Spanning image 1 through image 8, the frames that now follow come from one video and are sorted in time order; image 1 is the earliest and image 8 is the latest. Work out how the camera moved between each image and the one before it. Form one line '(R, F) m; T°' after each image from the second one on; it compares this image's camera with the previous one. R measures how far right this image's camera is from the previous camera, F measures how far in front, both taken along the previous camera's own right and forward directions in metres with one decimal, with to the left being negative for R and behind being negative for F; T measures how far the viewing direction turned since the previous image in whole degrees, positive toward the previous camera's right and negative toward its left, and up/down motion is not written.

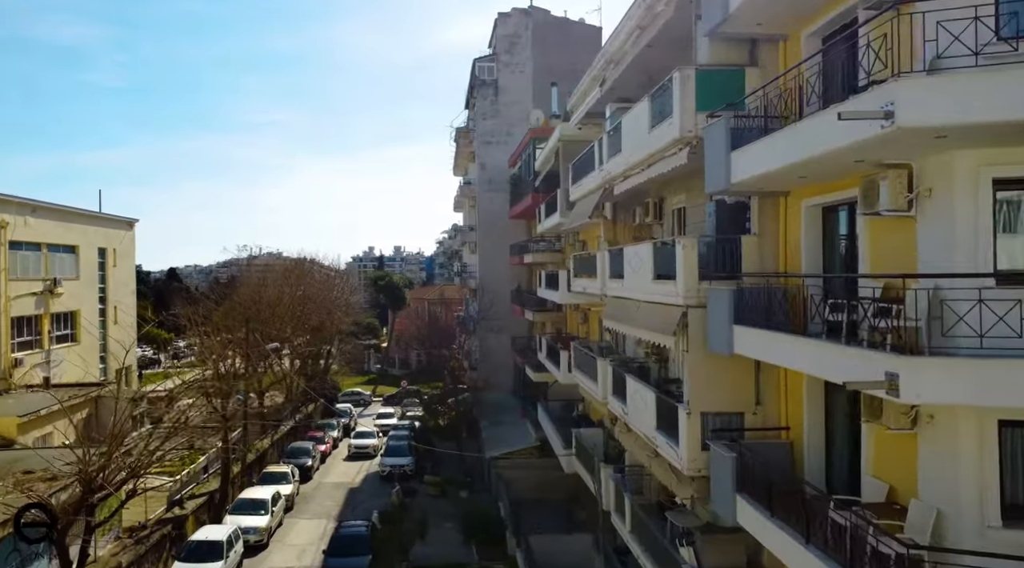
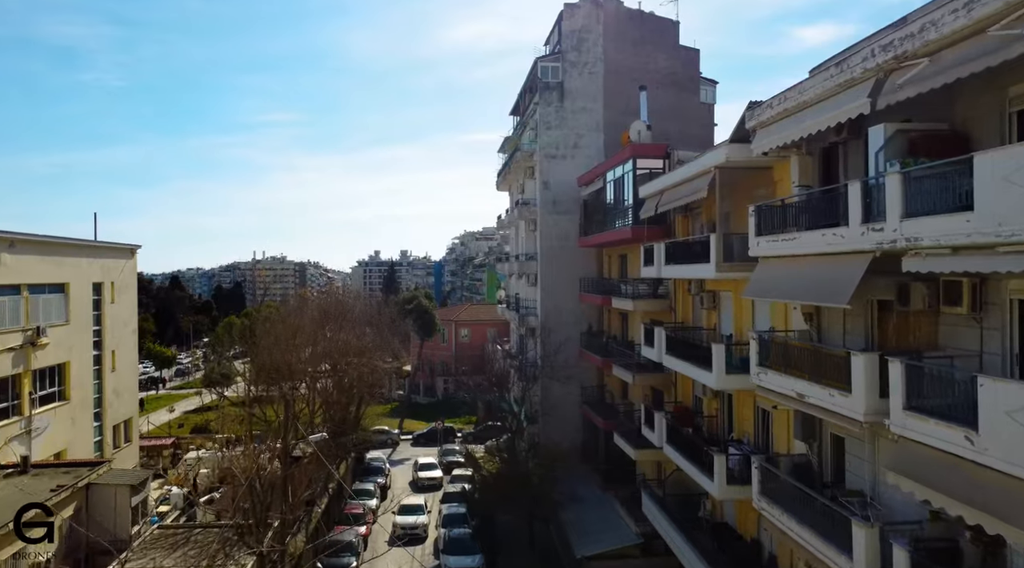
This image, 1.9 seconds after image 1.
(-2.2, +4.2) m; 0°
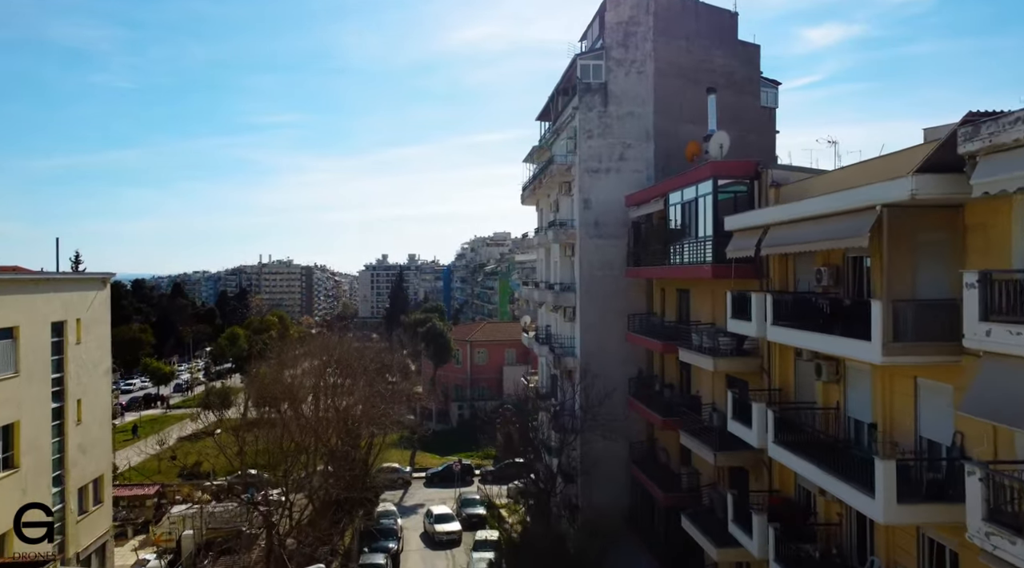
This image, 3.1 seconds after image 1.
(-0.8, +3.5) m; -1°
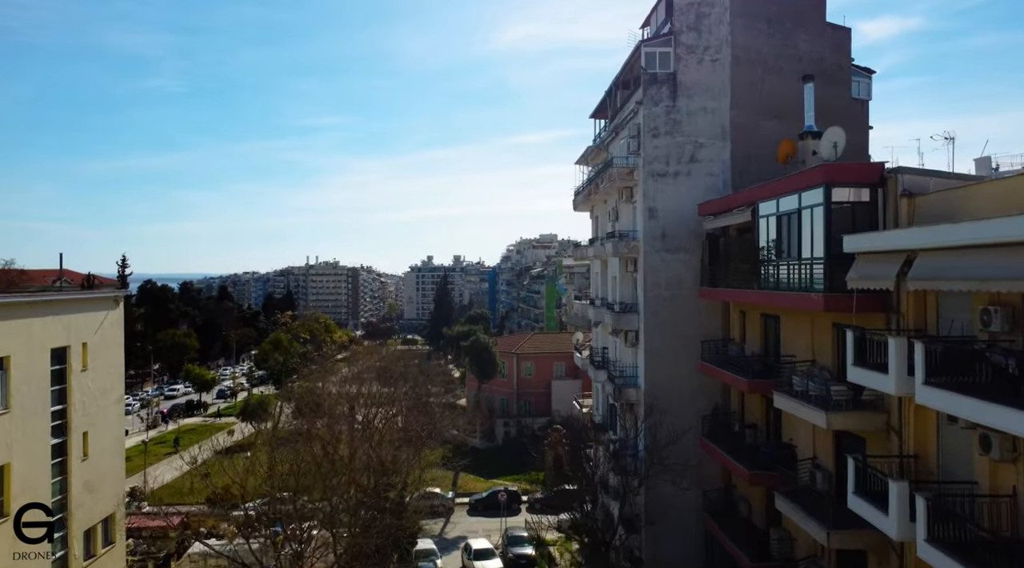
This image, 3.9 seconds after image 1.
(-0.2, +2.5) m; -4°
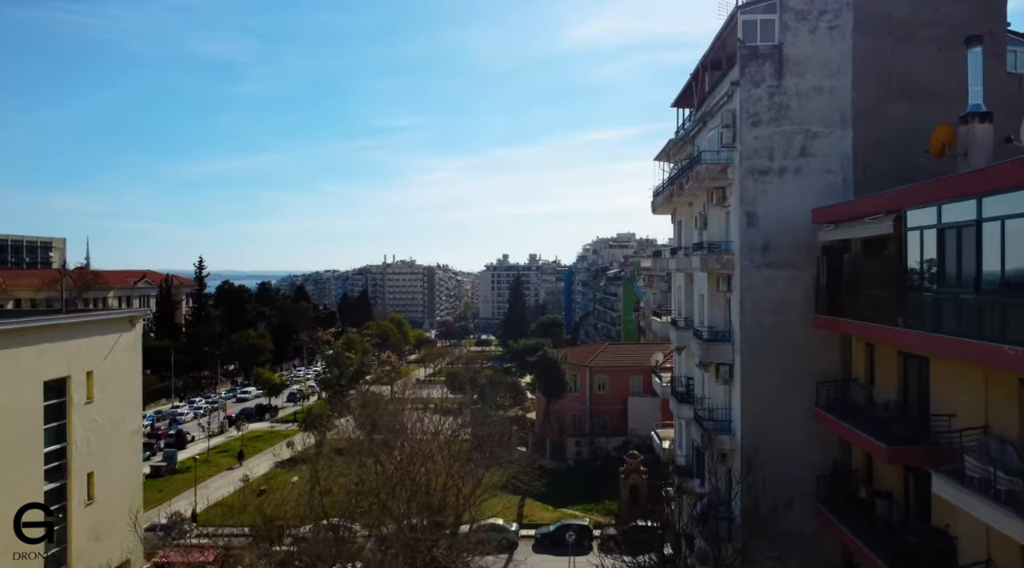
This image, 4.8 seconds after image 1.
(+0.3, +3.0) m; -6°
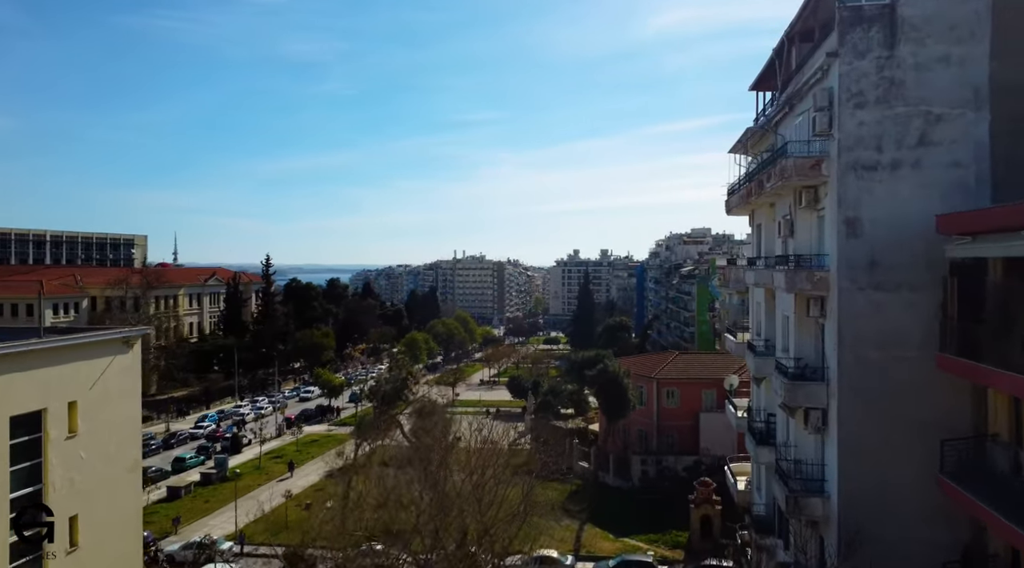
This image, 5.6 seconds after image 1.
(+0.6, +2.6) m; -6°
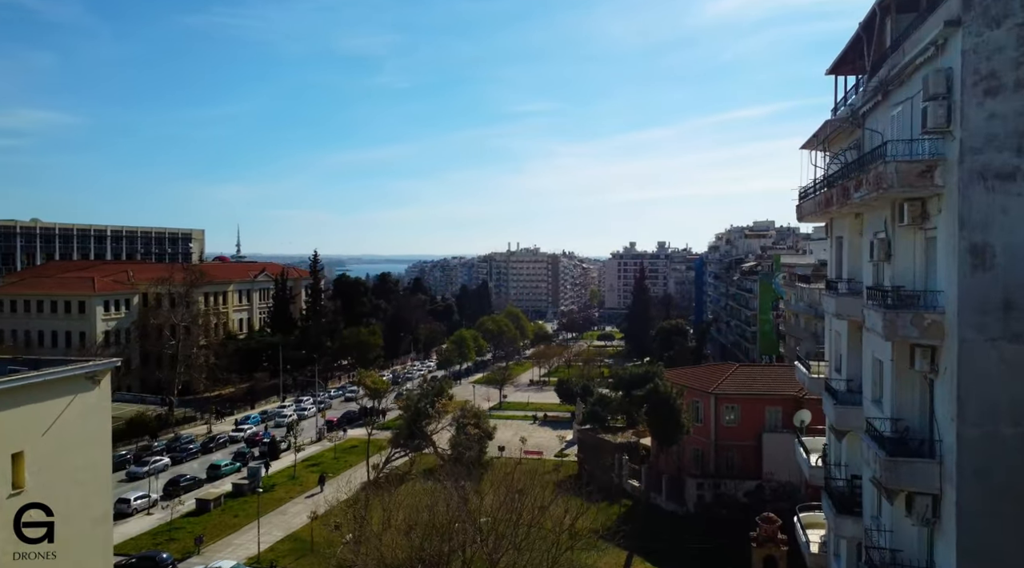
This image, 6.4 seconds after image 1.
(+0.6, +2.5) m; -5°
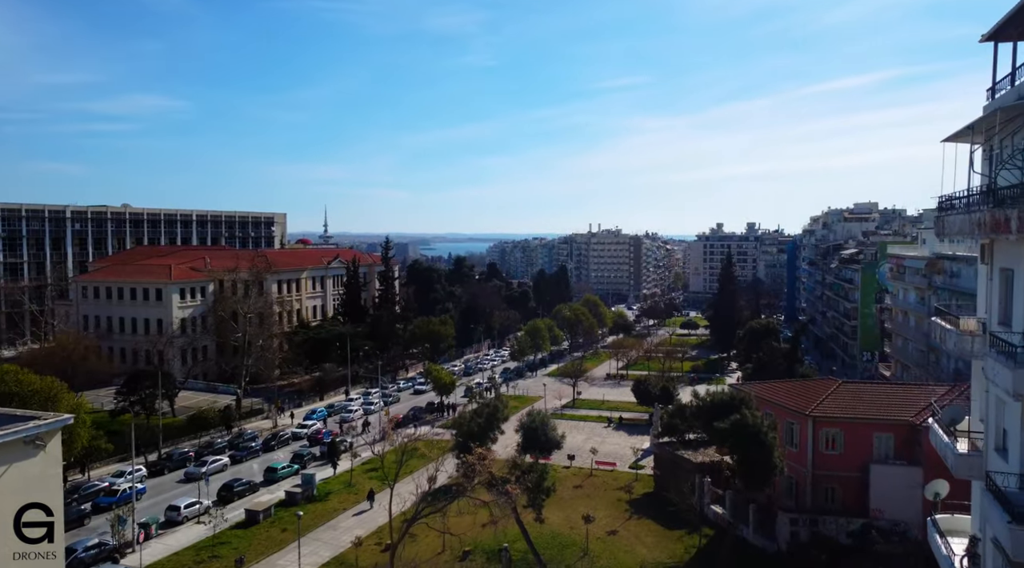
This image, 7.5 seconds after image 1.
(+0.6, +3.2) m; -7°
